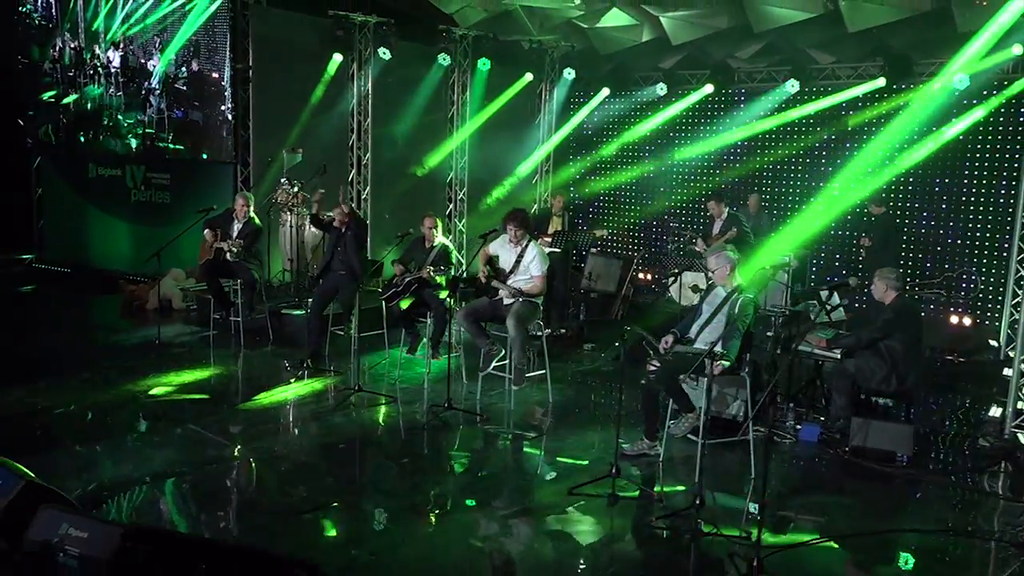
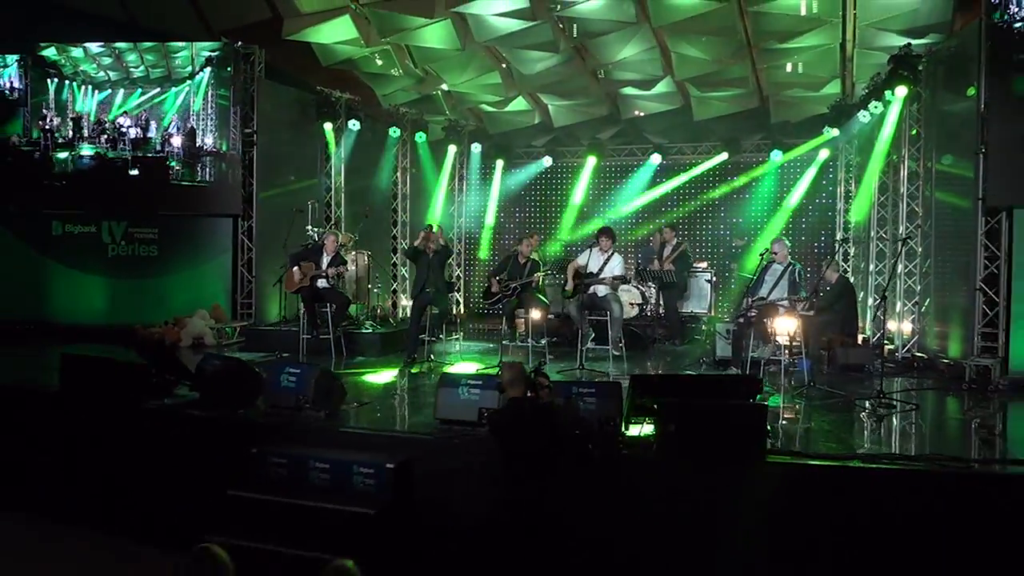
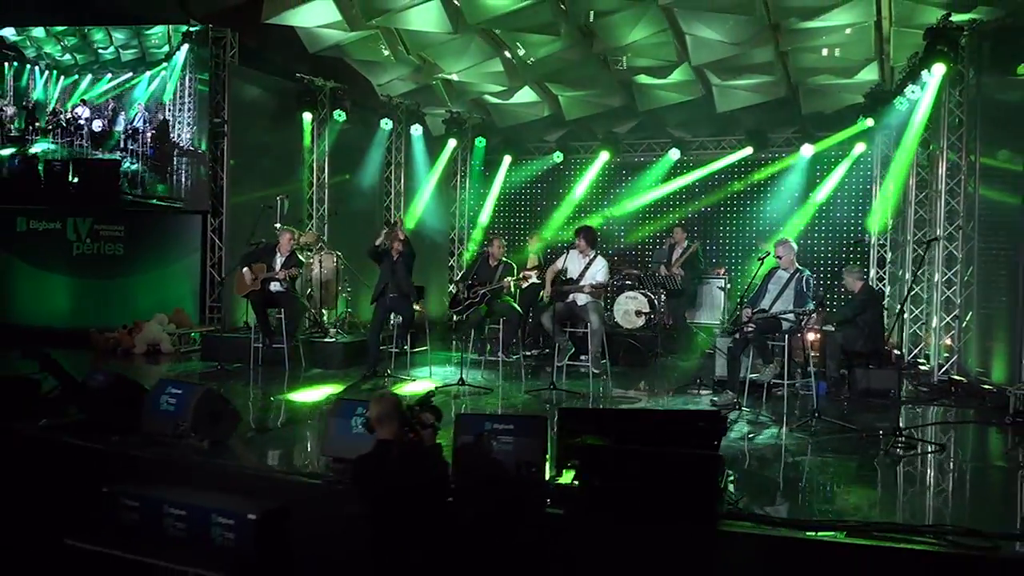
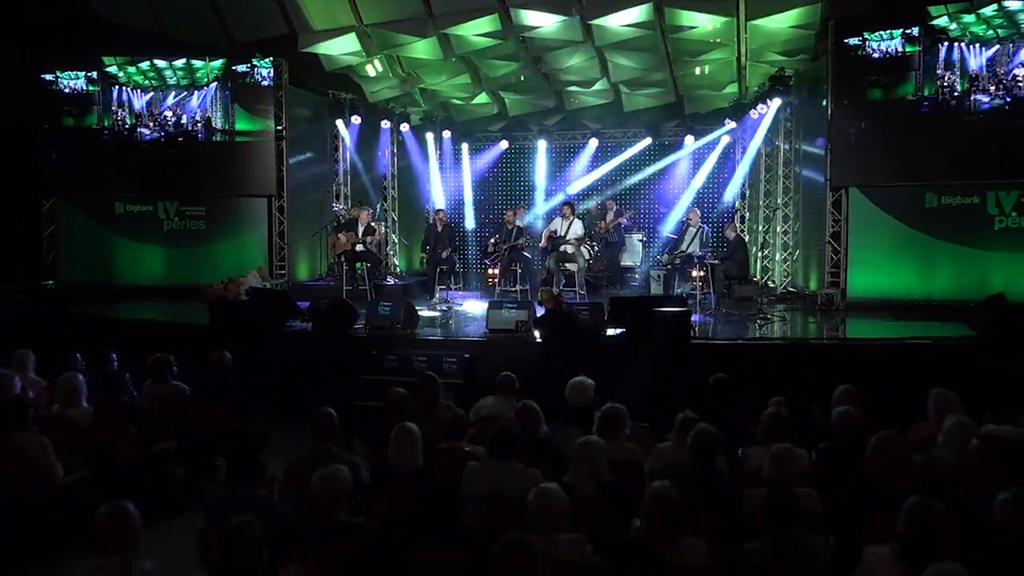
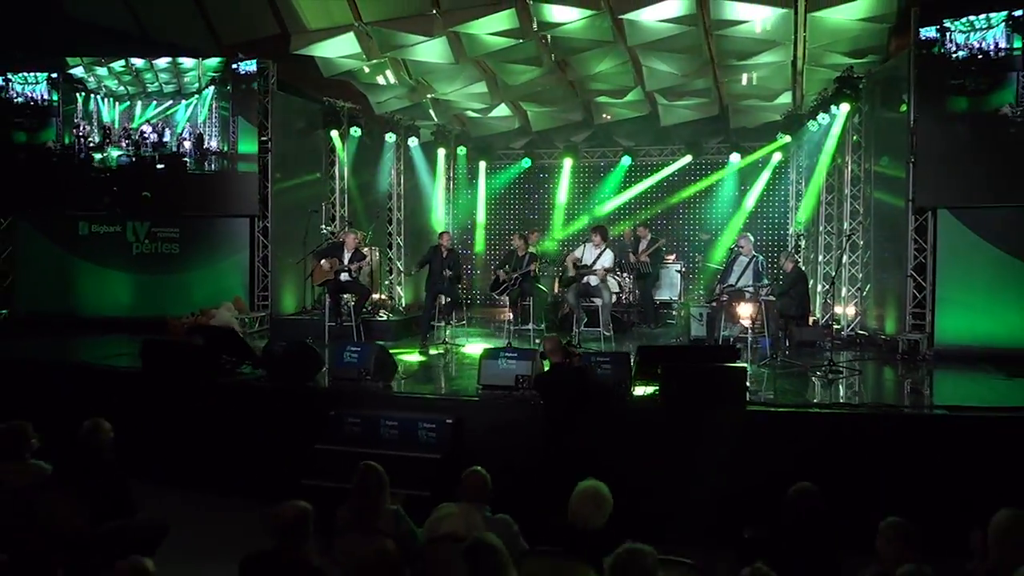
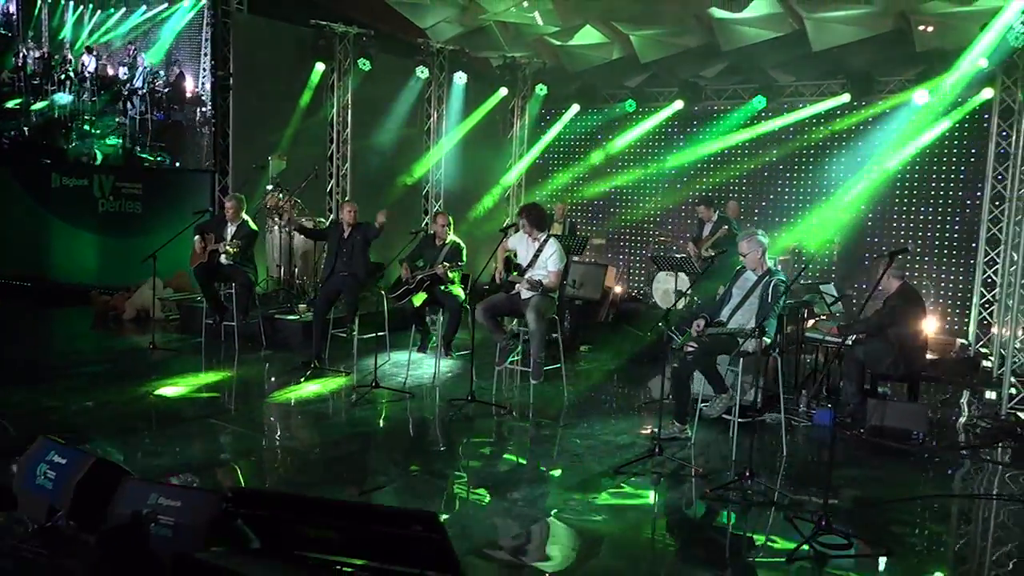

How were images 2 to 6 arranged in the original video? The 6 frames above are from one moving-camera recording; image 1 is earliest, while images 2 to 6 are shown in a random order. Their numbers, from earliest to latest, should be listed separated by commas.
6, 3, 2, 5, 4
